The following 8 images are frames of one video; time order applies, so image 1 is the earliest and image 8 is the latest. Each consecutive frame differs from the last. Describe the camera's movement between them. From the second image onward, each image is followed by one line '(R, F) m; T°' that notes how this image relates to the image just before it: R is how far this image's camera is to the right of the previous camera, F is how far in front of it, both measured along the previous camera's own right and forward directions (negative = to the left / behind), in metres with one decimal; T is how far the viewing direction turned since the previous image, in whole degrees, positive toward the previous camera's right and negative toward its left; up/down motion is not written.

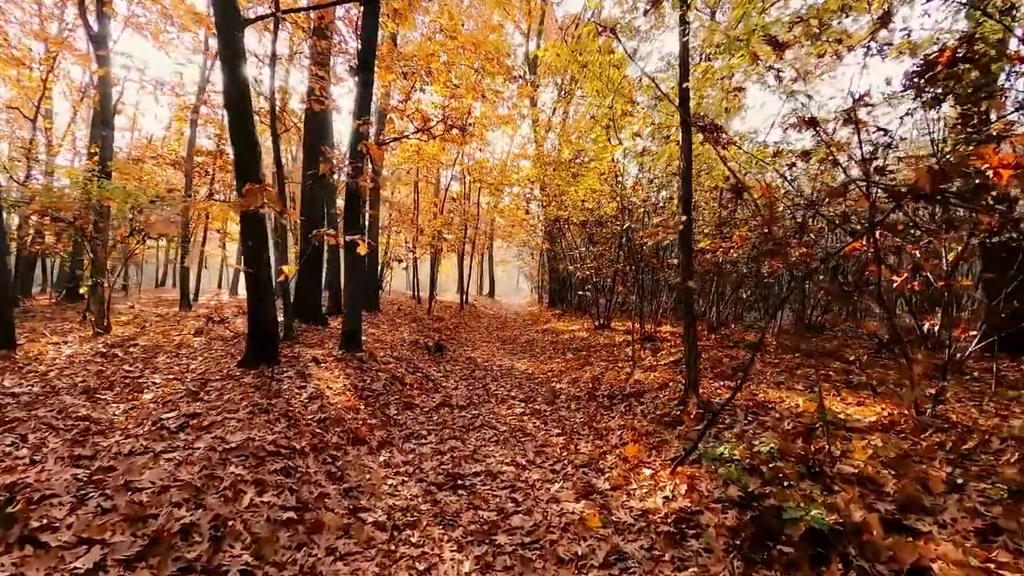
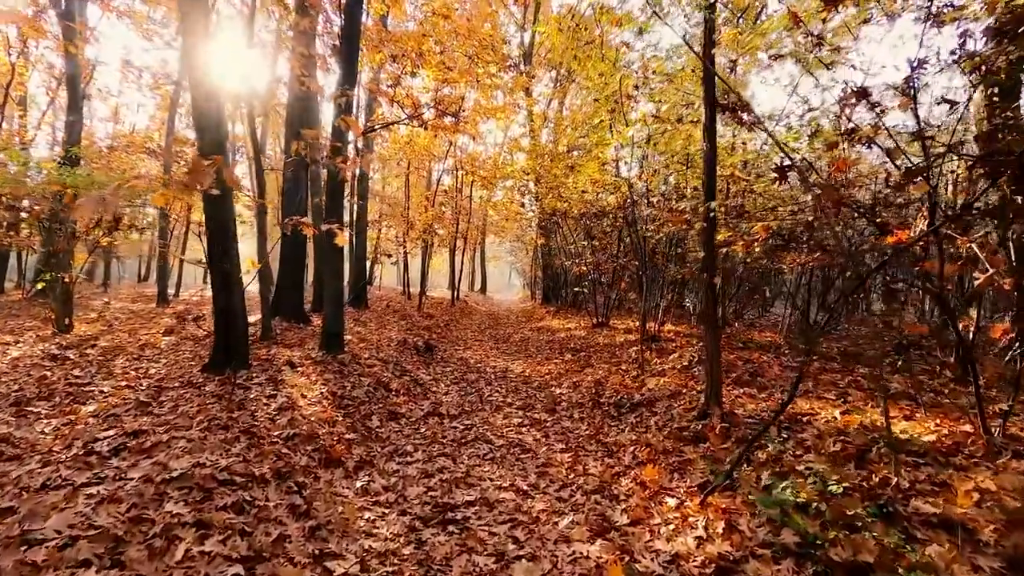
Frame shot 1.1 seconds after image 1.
(-0.1, +0.8) m; +1°
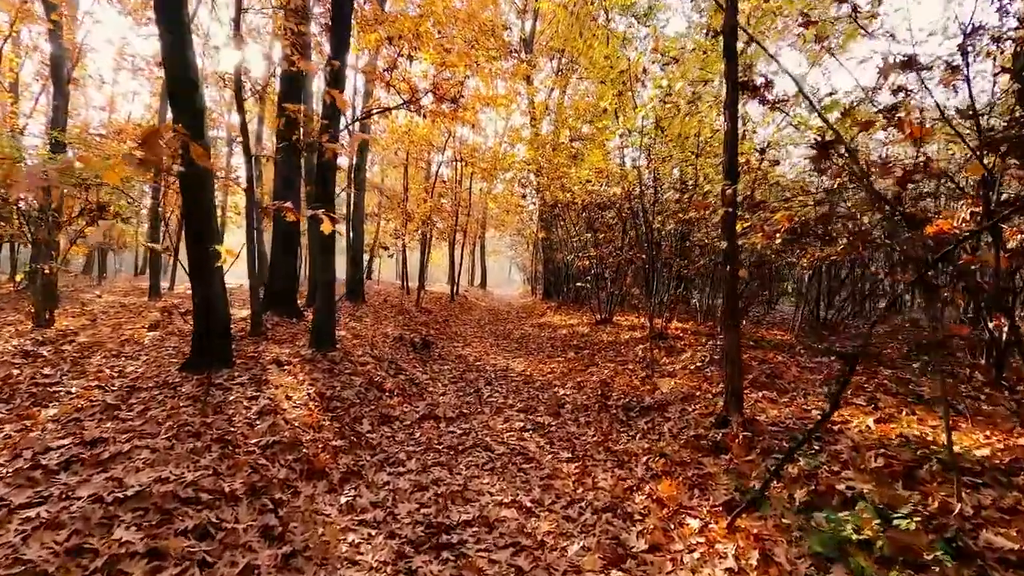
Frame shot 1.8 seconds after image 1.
(0.0, +0.5) m; 0°
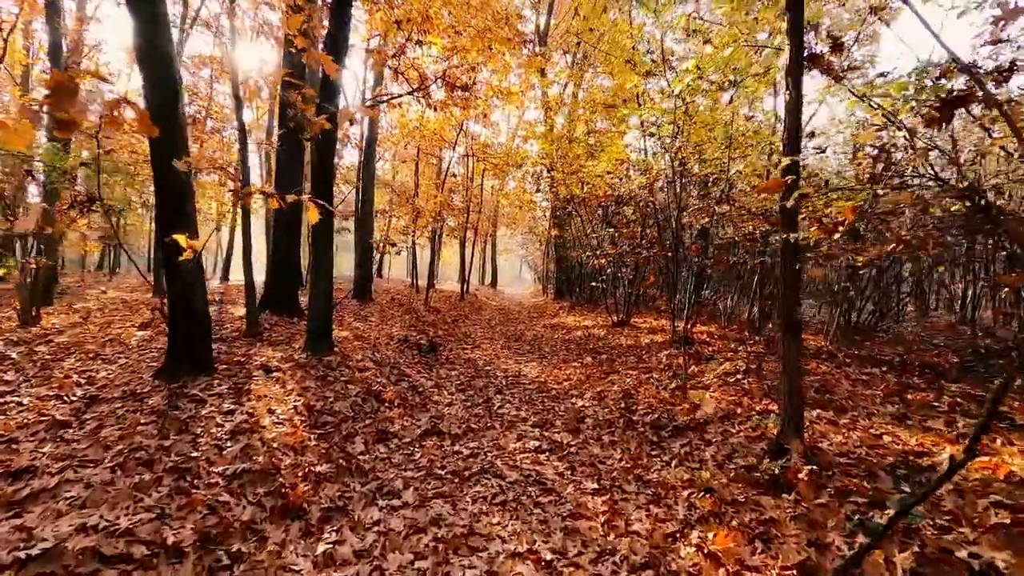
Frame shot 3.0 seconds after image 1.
(0.0, +0.8) m; -1°
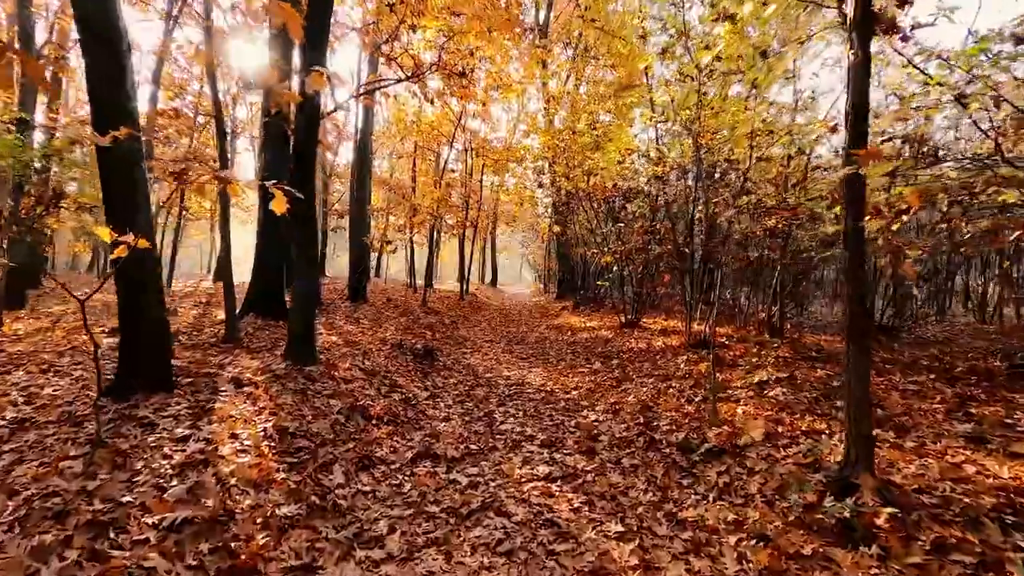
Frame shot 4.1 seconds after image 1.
(0.0, +0.8) m; 0°
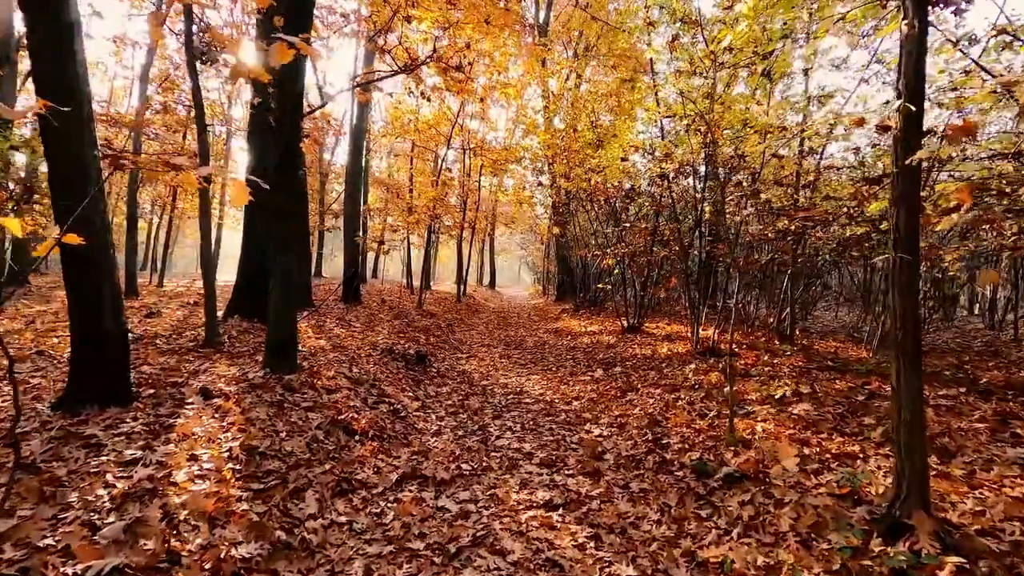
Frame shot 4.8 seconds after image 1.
(0.0, +0.5) m; 0°
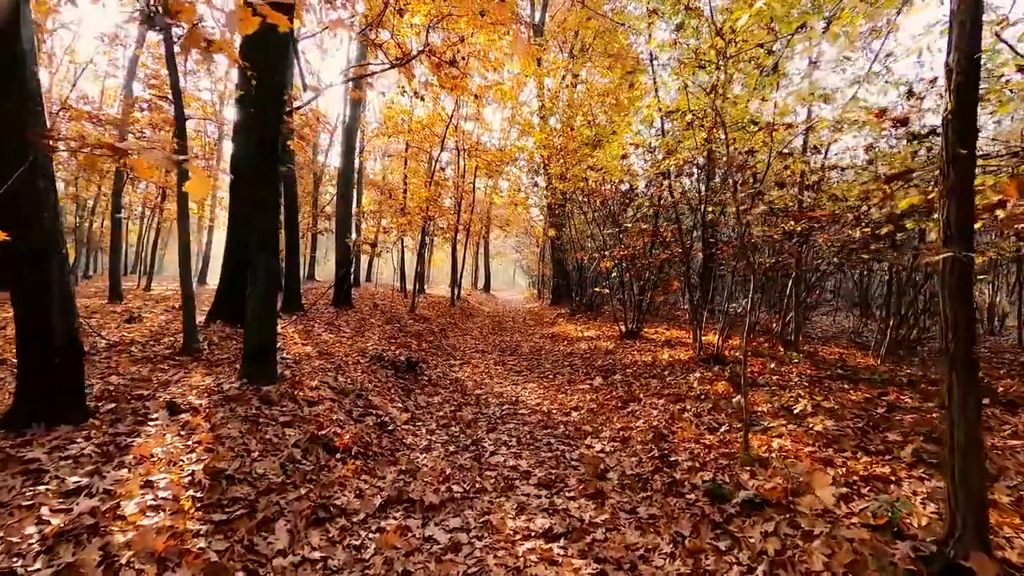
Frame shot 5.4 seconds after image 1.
(0.0, +0.4) m; +1°
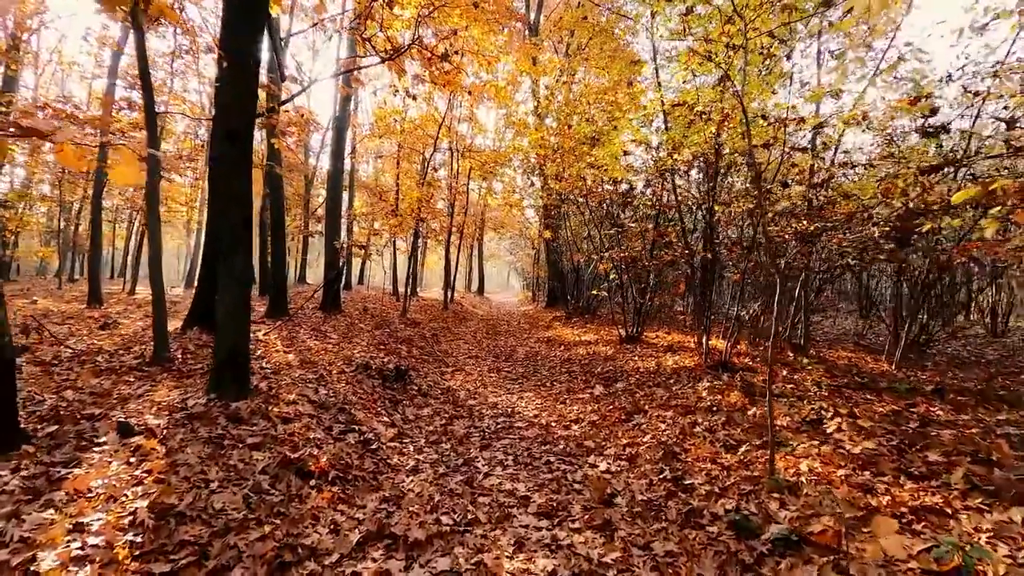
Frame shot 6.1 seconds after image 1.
(0.0, +0.5) m; +1°
